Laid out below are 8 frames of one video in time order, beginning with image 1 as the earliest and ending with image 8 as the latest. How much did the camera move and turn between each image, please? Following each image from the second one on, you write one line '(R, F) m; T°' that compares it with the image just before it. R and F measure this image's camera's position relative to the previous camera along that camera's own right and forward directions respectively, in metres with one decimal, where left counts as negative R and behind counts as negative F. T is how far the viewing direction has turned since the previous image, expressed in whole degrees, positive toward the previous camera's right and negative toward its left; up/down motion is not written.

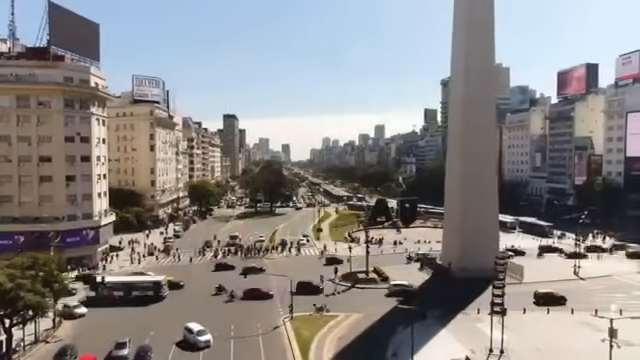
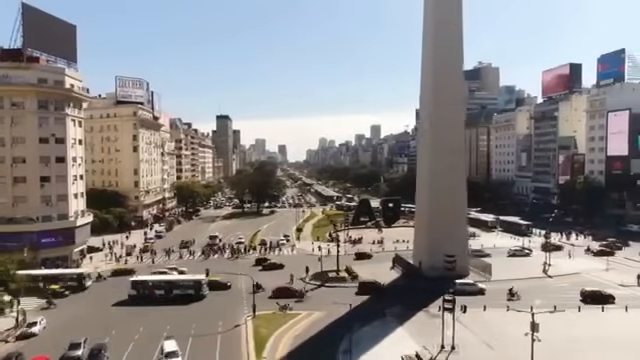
(+2.3, -0.4) m; 0°
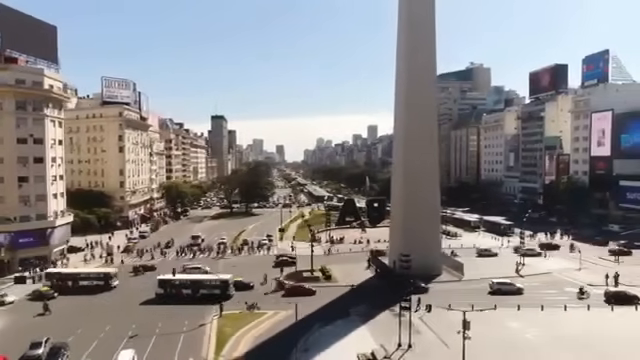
(+2.1, -0.4) m; 0°
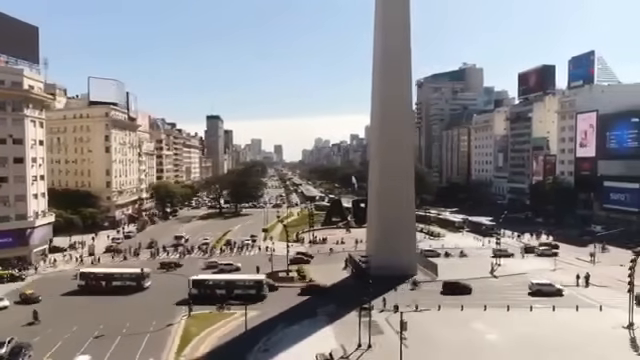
(+2.0, -0.3) m; 0°
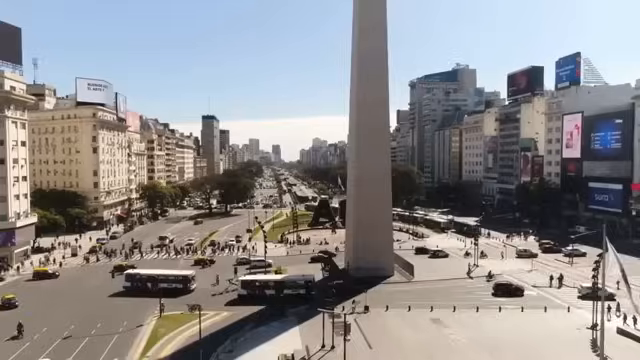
(+1.8, -0.3) m; 0°
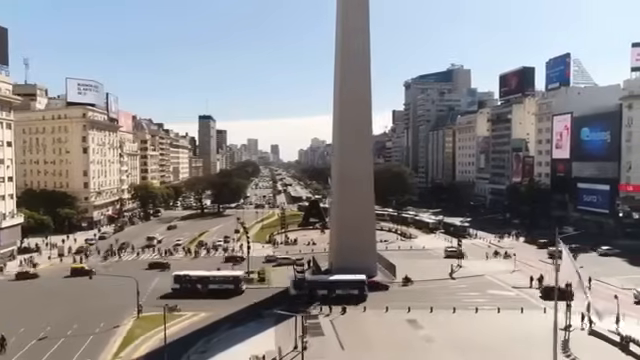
(+1.4, -0.1) m; 0°
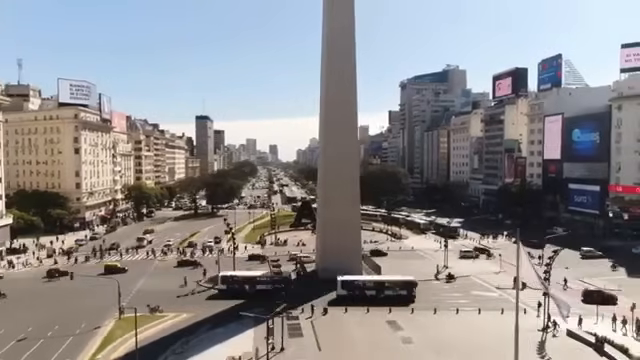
(+1.2, -0.1) m; 0°
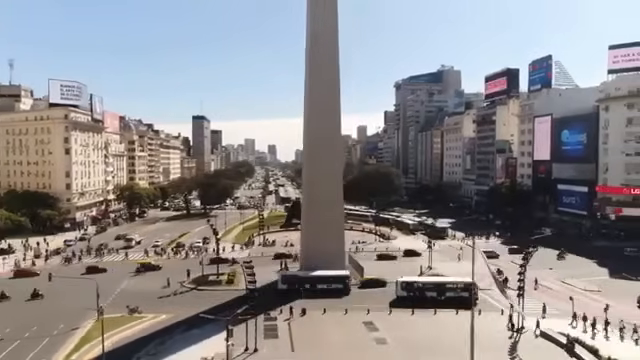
(+1.4, -0.1) m; 0°
